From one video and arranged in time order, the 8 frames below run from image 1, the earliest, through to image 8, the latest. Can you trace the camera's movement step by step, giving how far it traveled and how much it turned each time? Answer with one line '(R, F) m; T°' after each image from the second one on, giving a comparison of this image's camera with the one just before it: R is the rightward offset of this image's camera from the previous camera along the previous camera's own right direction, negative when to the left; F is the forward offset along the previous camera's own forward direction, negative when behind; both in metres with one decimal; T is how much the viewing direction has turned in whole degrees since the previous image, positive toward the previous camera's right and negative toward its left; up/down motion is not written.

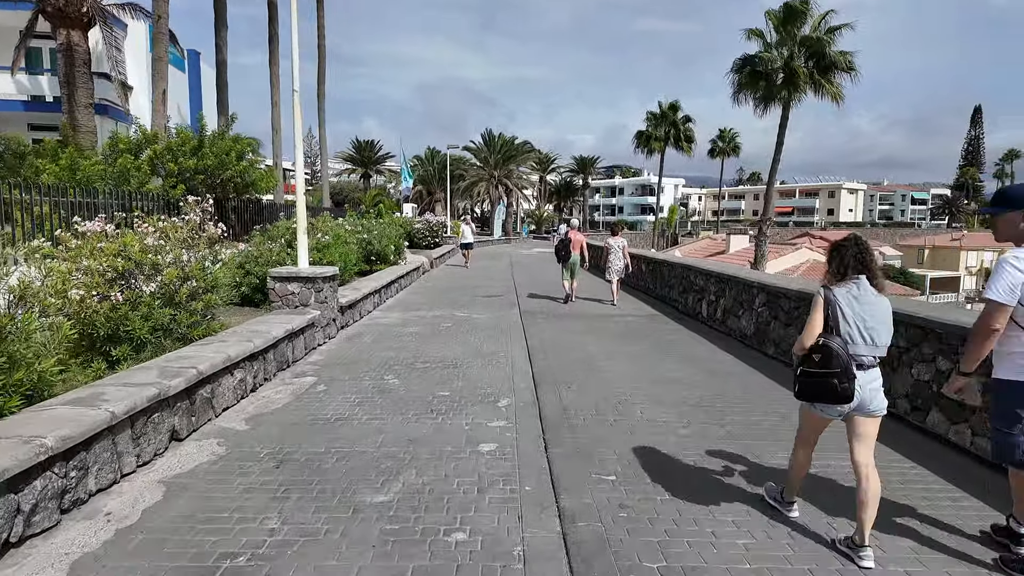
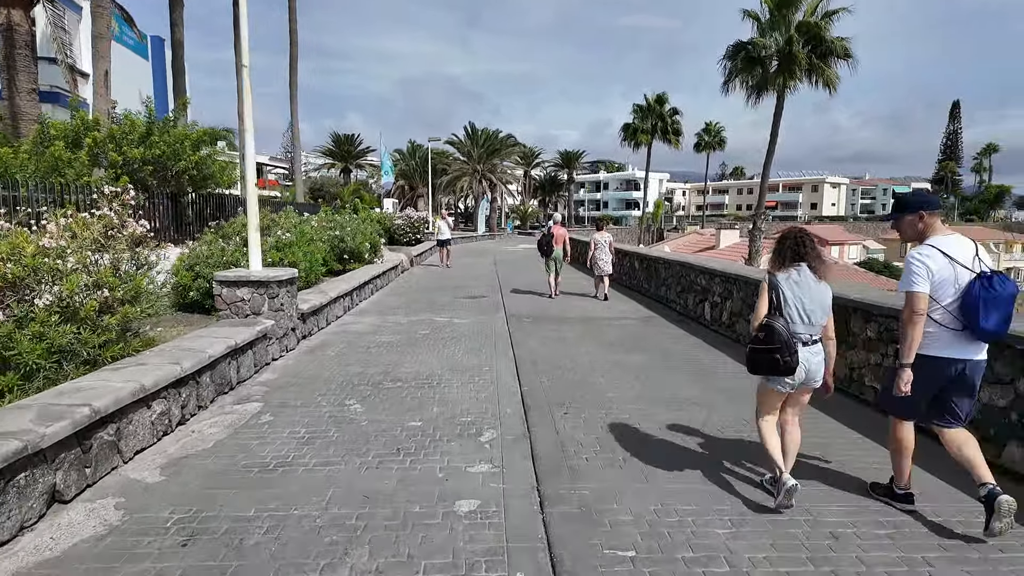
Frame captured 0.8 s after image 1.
(0.0, +1.0) m; +1°
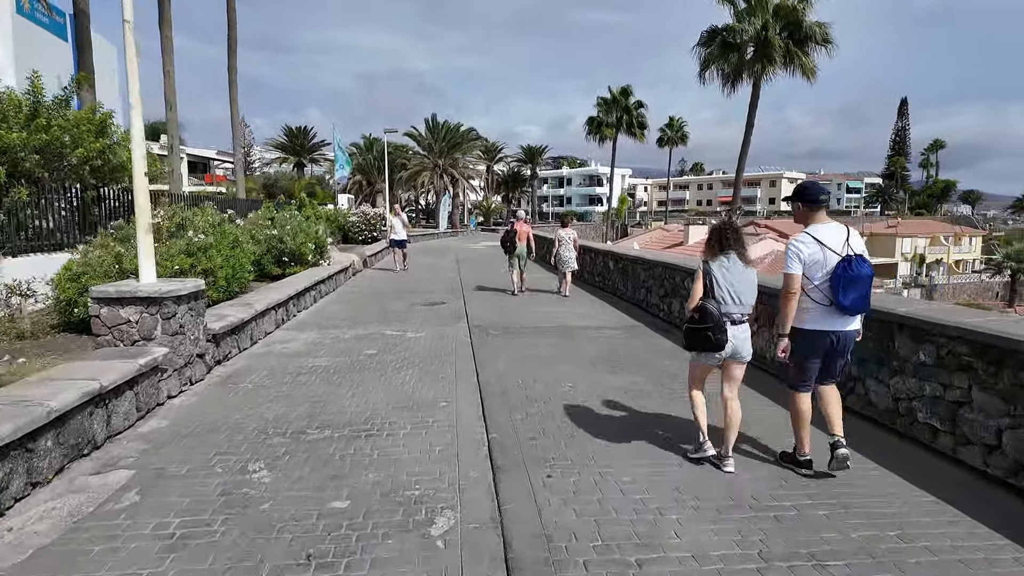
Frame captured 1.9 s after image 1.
(0.0, +1.3) m; +3°
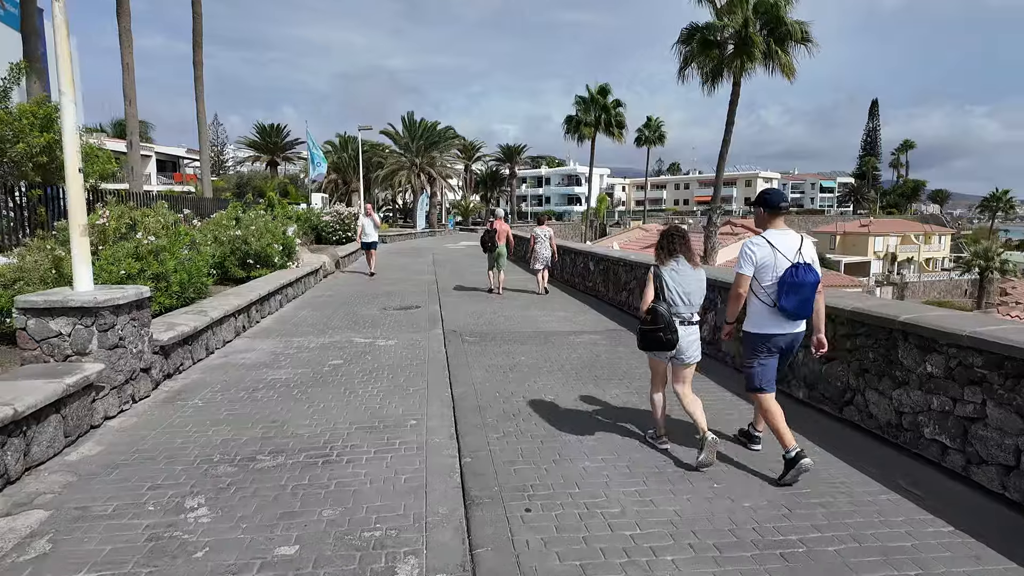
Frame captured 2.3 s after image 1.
(0.0, +0.4) m; +2°
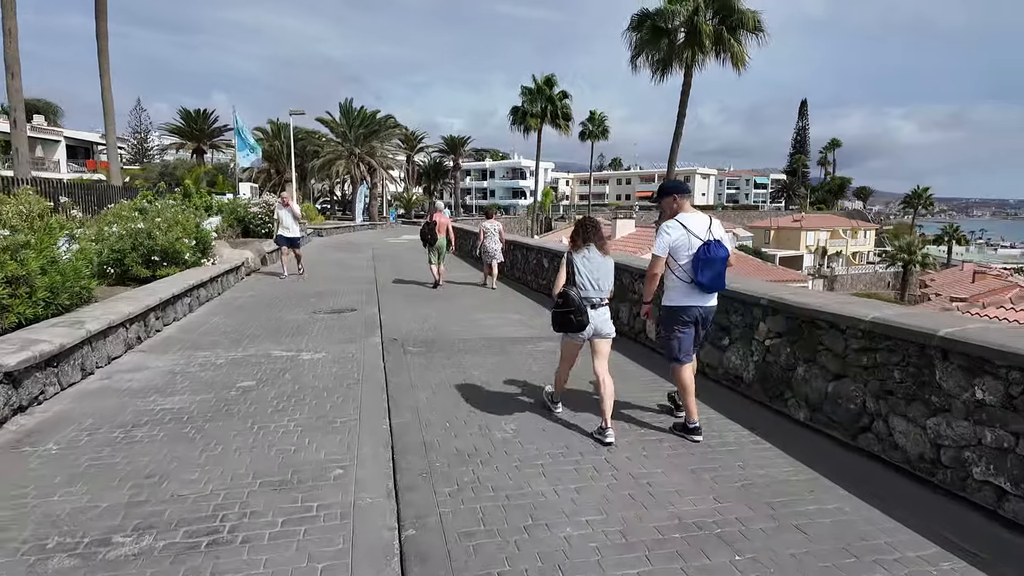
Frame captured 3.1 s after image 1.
(-0.1, +1.0) m; +5°
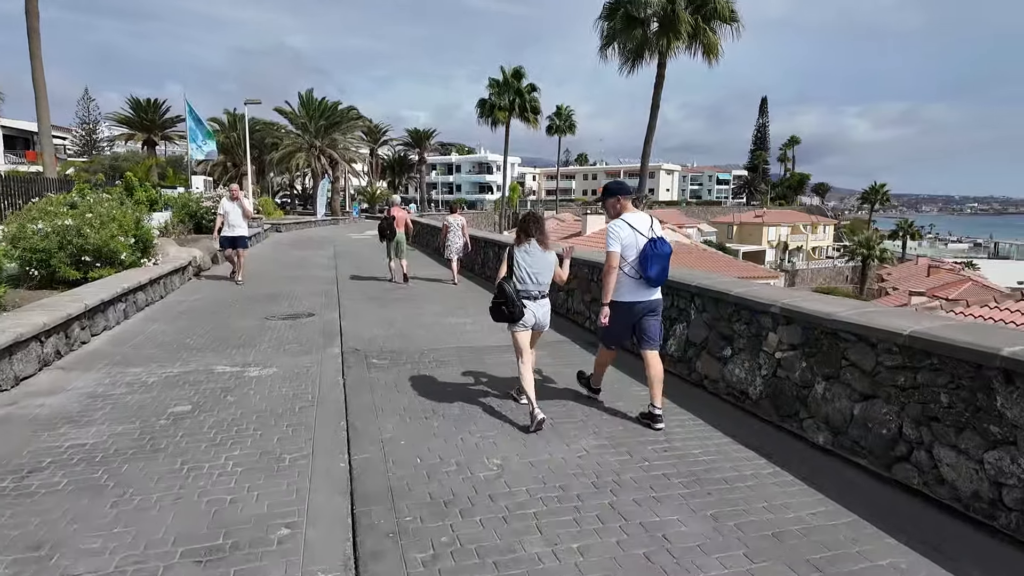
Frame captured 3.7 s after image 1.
(-0.1, +0.7) m; +3°
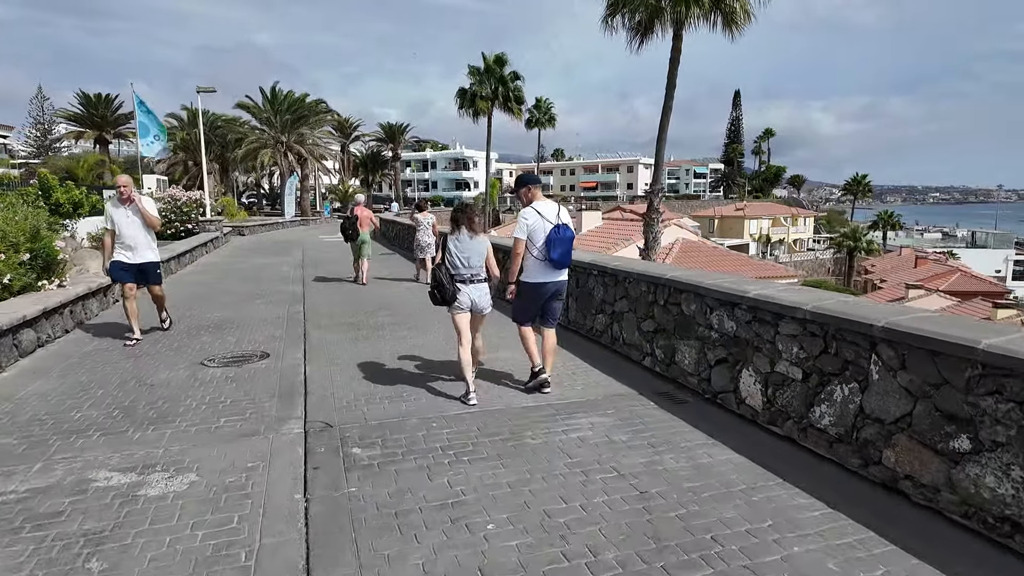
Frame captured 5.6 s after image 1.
(-0.5, +2.1) m; +2°
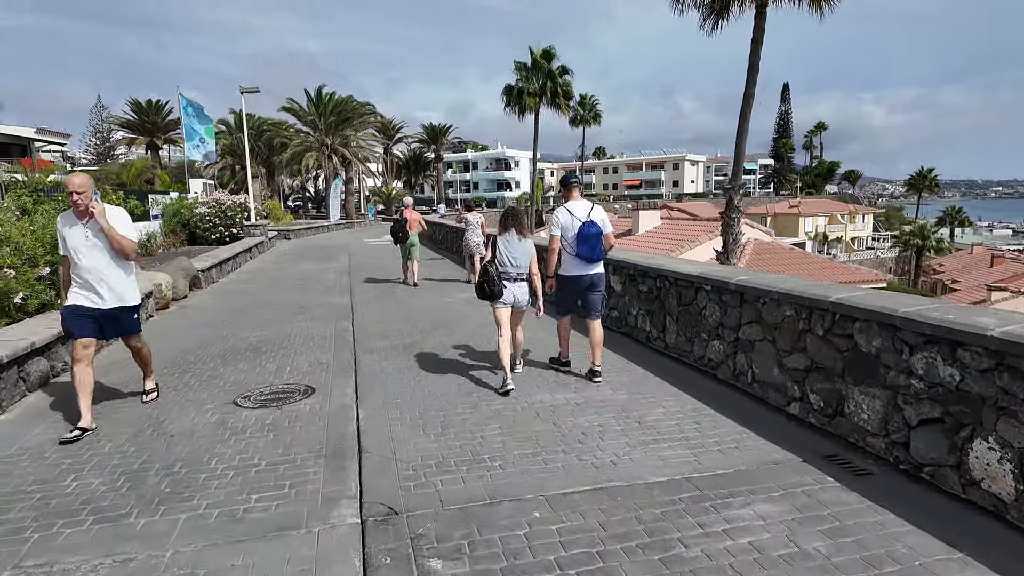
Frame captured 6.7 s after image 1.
(-0.5, +1.2) m; -4°
